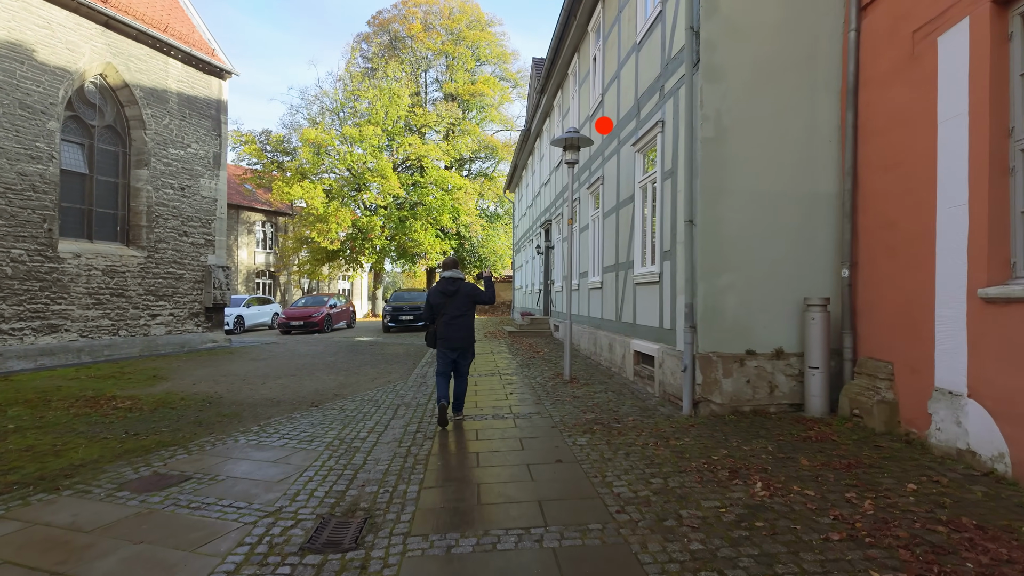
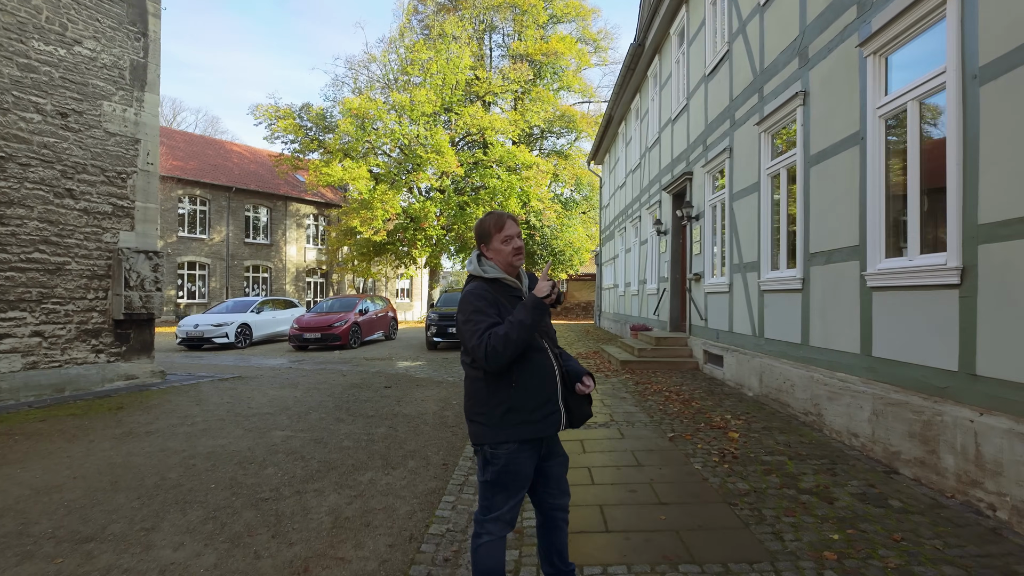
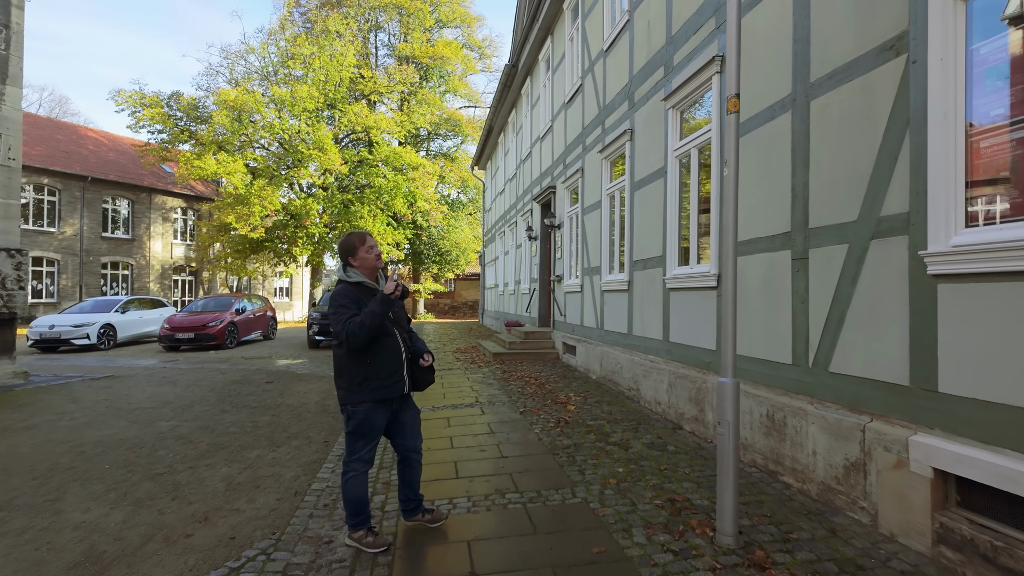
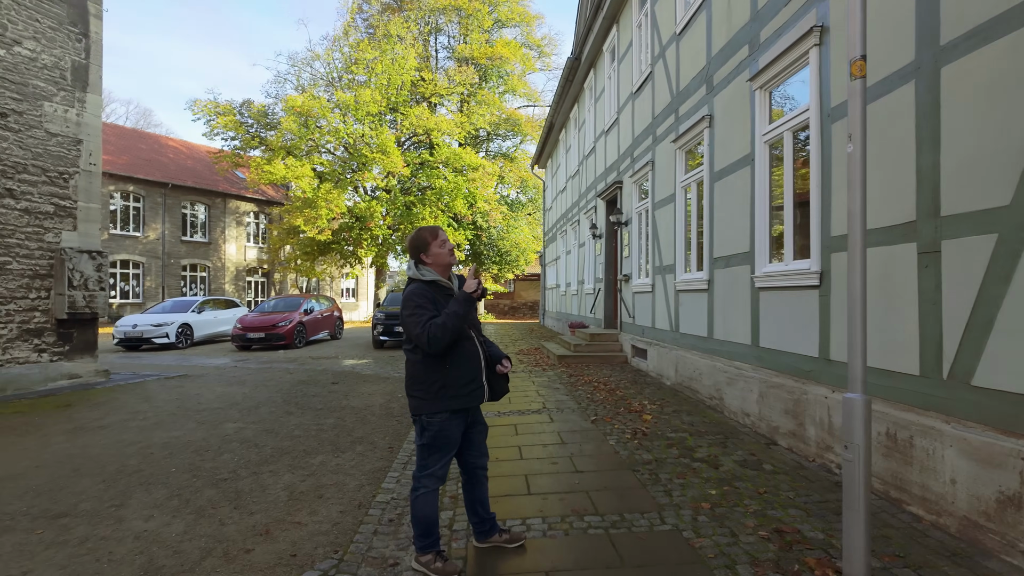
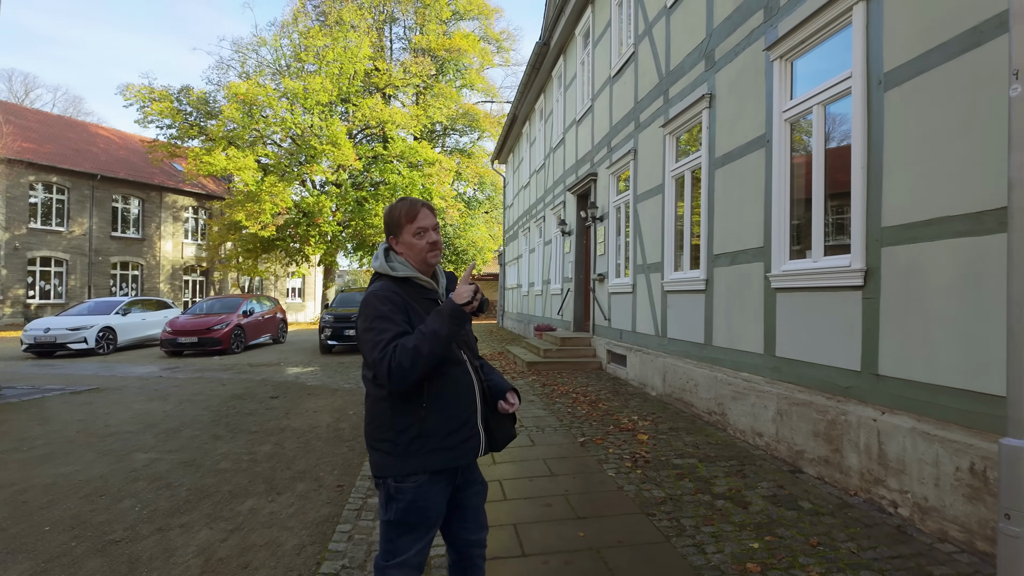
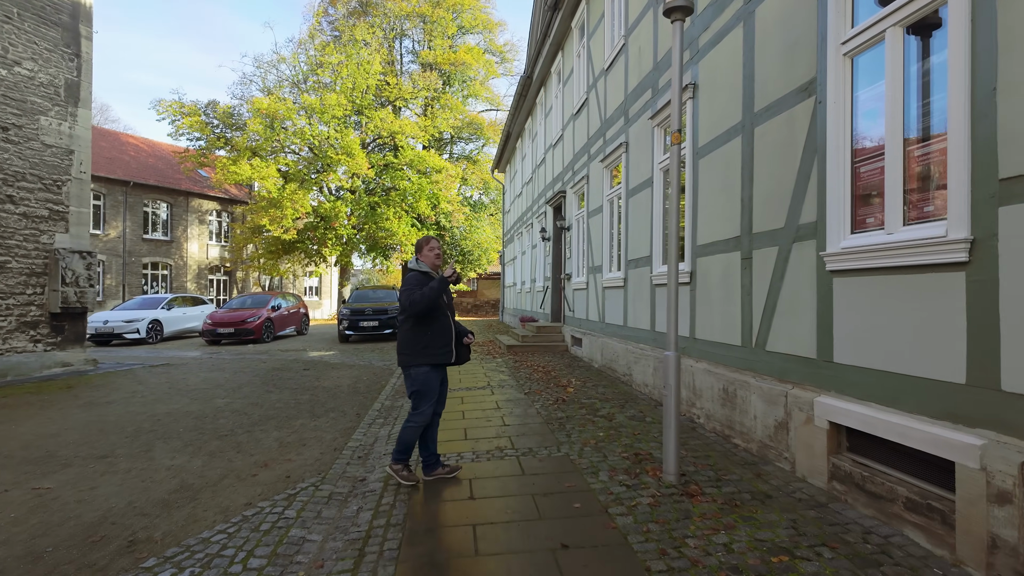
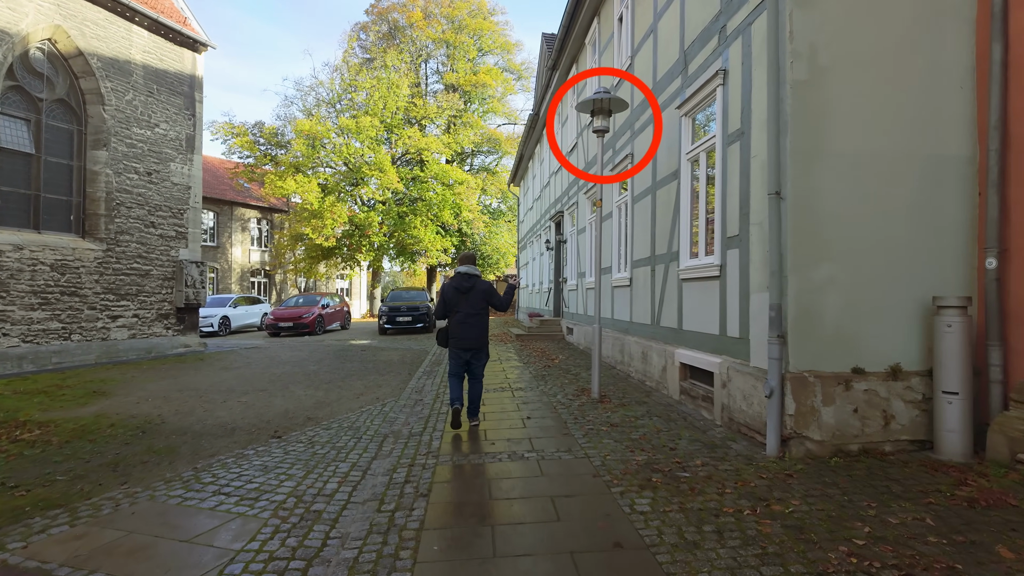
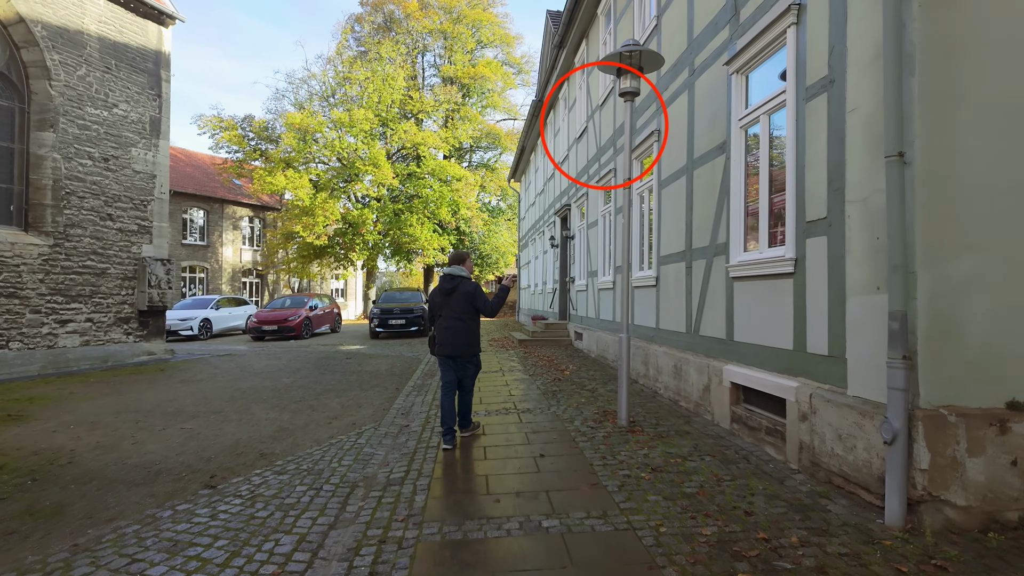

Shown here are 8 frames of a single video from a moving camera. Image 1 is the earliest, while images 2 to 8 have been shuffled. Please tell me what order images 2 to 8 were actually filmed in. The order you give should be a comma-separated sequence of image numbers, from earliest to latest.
7, 8, 6, 3, 4, 2, 5
